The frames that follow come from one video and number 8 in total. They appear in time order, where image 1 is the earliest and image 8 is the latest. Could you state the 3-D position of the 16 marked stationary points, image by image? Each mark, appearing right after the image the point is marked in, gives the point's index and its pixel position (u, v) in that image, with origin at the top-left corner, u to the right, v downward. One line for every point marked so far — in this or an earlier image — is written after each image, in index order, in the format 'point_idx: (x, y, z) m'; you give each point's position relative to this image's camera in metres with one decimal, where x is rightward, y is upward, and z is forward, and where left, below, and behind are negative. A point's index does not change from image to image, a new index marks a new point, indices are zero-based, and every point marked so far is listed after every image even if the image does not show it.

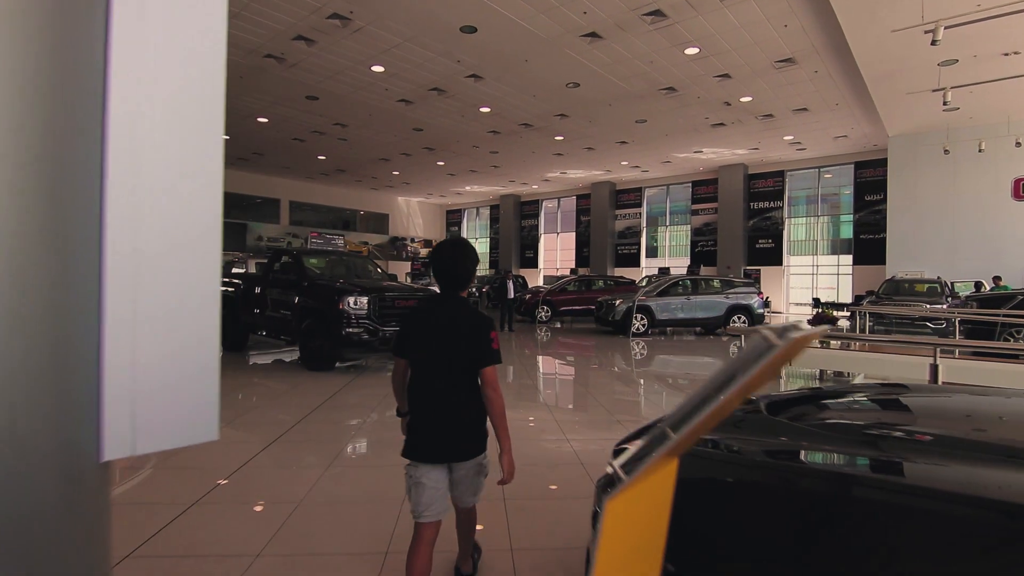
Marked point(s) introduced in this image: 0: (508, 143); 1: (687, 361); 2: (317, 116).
0: (-0.1, +4.5, +16.7) m
1: (+2.9, -1.2, +9.1) m
2: (-5.3, +4.6, +14.6) m
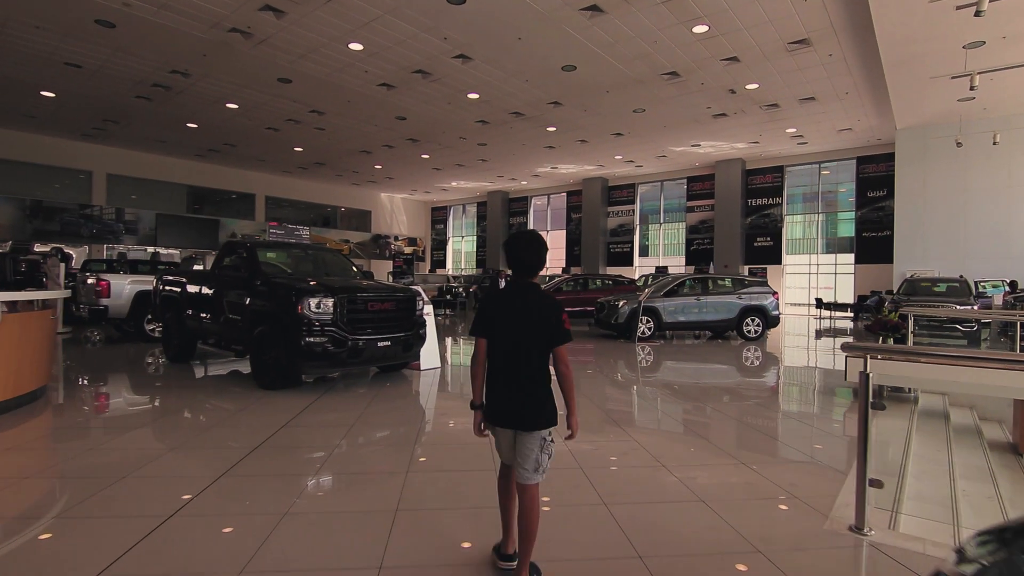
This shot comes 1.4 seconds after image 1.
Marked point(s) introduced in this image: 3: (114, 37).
0: (-0.4, +4.5, +15.7) m
1: (+2.8, -1.2, +8.2) m
2: (-5.5, +4.7, +13.5) m
3: (-7.6, +4.8, +10.3) m
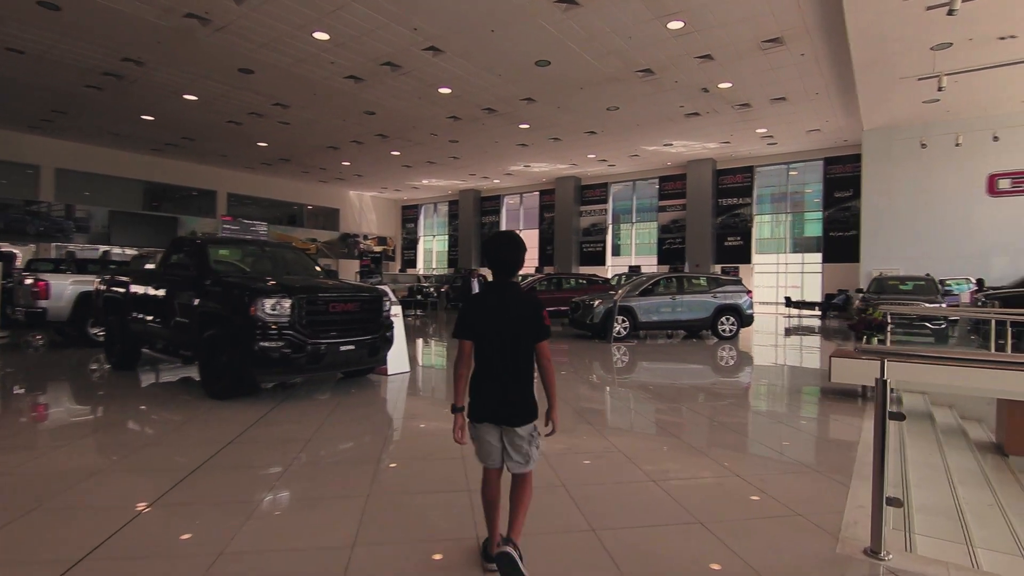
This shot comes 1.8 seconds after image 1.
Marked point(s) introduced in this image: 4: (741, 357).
0: (-1.2, +4.5, +15.4) m
1: (+2.4, -1.2, +8.1) m
2: (-6.2, +4.6, +12.9) m
3: (-8.1, +4.8, +9.6) m
4: (+3.7, -1.1, +8.8) m
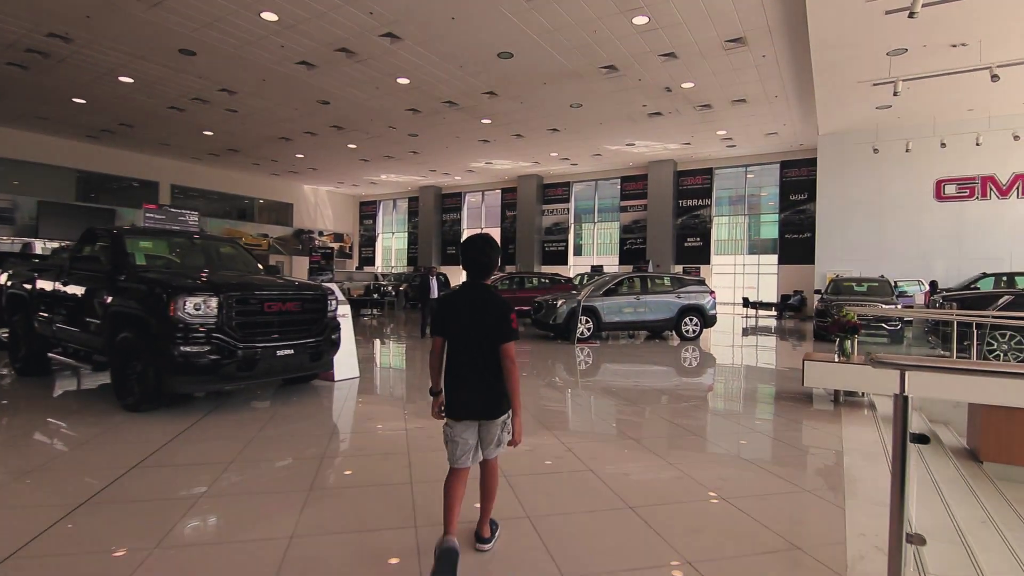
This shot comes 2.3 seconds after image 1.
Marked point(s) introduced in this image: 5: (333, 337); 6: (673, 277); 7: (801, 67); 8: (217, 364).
0: (-2.3, +4.5, +15.0) m
1: (+1.8, -1.2, +7.9) m
2: (-7.1, +4.7, +12.1) m
3: (-8.8, +4.9, +8.7) m
4: (+3.1, -1.1, +8.7) m
5: (-1.4, -0.4, +4.3) m
6: (+2.8, +0.2, +9.5) m
7: (+5.9, +4.5, +10.9) m
8: (-1.9, -0.5, +3.5) m
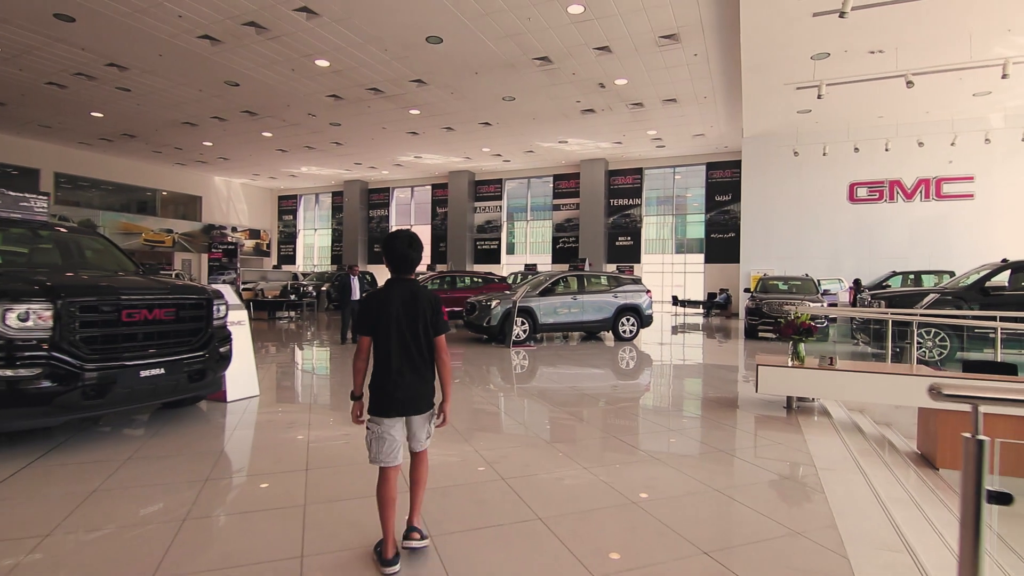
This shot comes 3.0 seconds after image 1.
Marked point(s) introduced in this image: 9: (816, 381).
0: (-4.1, +4.5, +14.0) m
1: (+0.9, -1.2, +7.5) m
2: (-8.5, +4.7, +10.6) m
3: (-9.8, +4.8, +7.0) m
4: (+2.0, -1.1, +8.5) m
5: (-1.9, -0.4, +3.5) m
6: (+1.7, +0.2, +9.3) m
7: (+4.5, +4.5, +11.0) m
8: (-2.3, -0.5, +2.7) m
9: (+2.3, -0.7, +4.1) m
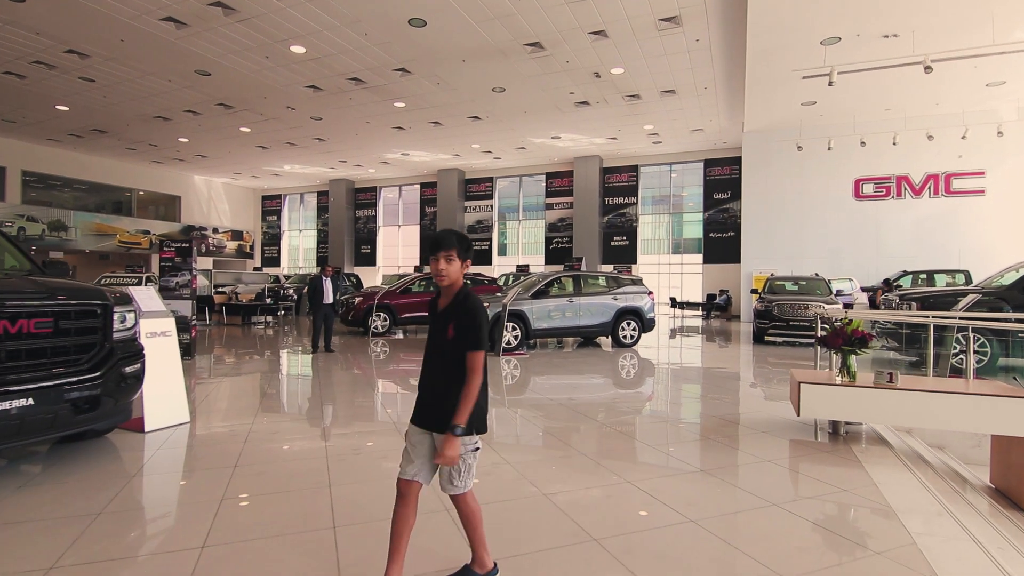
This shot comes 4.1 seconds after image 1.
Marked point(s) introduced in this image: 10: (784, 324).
0: (-4.4, +4.5, +13.3) m
1: (+0.8, -1.2, +6.8) m
2: (-8.7, +4.6, +9.8) m
3: (-9.9, +4.8, +6.2) m
4: (+1.9, -1.1, +7.8) m
5: (-2.0, -0.4, +2.8) m
6: (+1.5, +0.2, +8.6) m
7: (+4.3, +4.5, +10.4) m
8: (-2.3, -0.5, +2.0) m
9: (+2.2, -0.7, +3.4) m
10: (+4.5, -0.6, +8.9) m
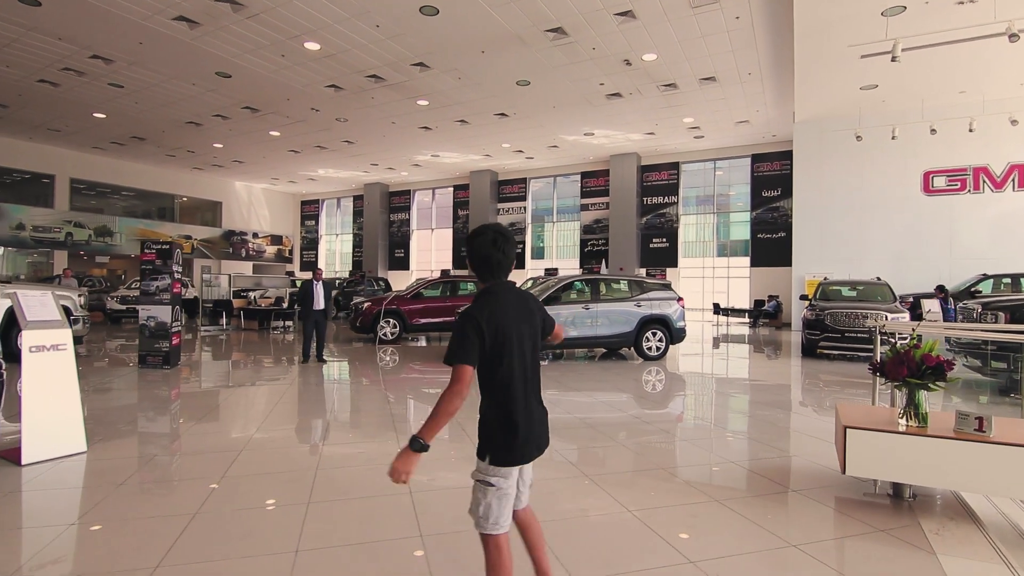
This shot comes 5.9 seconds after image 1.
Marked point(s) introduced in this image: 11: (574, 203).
0: (-3.7, +4.3, +13.0) m
1: (+0.8, -1.3, +6.1) m
2: (-8.3, +4.5, +9.9) m
3: (-9.8, +4.7, +6.4) m
4: (+2.0, -1.2, +6.9) m
5: (-2.2, -0.4, +2.3) m
6: (+1.7, +0.1, +7.8) m
7: (+4.6, +4.4, +9.3) m
8: (-2.7, -0.5, +1.5) m
9: (+2.0, -0.8, +2.5) m
10: (+4.7, -0.7, +7.8) m
11: (+2.3, +3.2, +19.8) m
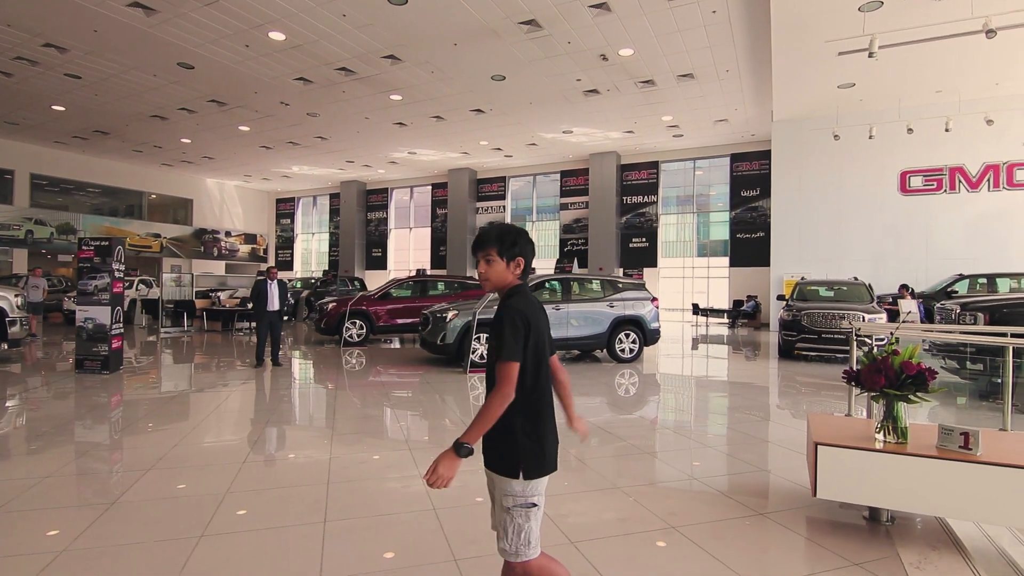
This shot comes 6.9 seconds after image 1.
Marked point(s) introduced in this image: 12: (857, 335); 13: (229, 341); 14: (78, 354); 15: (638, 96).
0: (-4.3, +4.3, +12.6) m
1: (+0.5, -1.3, +5.8) m
2: (-8.8, +4.5, +9.3) m
3: (-10.2, +4.7, +5.8) m
4: (+1.7, -1.2, +6.7) m
5: (-2.5, -0.4, +1.9) m
6: (+1.3, +0.1, +7.5) m
7: (+4.2, +4.4, +9.2) m
8: (-2.9, -0.5, +1.1) m
9: (+1.8, -0.8, +2.3) m
10: (+4.3, -0.7, +7.7) m
11: (+1.5, +3.2, +19.6) m
12: (+2.5, -0.3, +4.0) m
13: (-5.5, -1.0, +10.4) m
14: (-5.0, -0.8, +6.2) m
15: (+2.8, +4.3, +12.1) m
